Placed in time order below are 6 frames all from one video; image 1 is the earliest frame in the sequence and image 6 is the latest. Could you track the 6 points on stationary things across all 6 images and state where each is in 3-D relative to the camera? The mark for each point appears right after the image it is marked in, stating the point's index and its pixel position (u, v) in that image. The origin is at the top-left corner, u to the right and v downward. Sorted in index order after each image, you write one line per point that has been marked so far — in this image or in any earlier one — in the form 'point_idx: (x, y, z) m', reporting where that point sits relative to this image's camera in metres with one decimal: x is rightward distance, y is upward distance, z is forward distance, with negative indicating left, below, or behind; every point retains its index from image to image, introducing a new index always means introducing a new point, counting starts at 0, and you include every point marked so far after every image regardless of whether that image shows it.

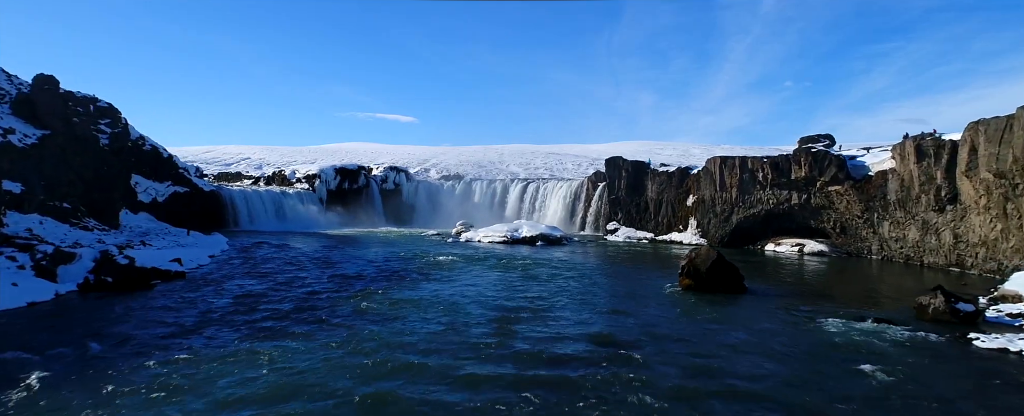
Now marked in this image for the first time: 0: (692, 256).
0: (+4.6, -1.2, +14.5) m
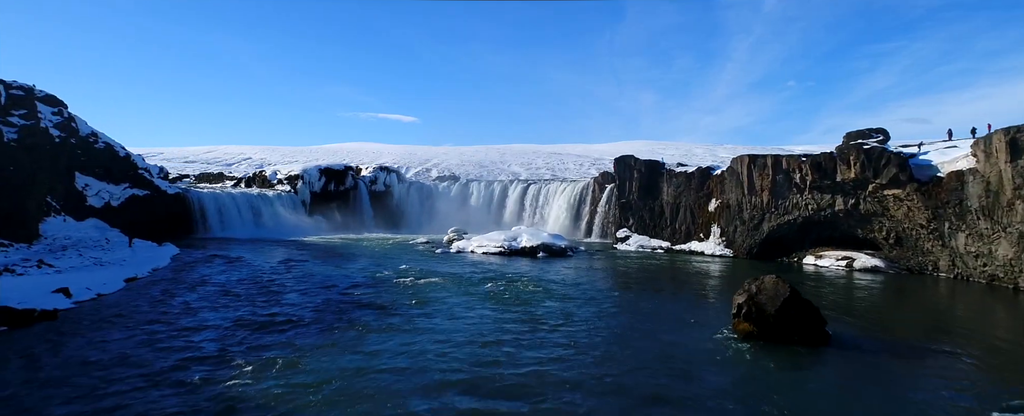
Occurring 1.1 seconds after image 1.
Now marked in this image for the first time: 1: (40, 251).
0: (+4.4, -1.5, +10.5) m
1: (-14.4, -1.3, +17.4) m
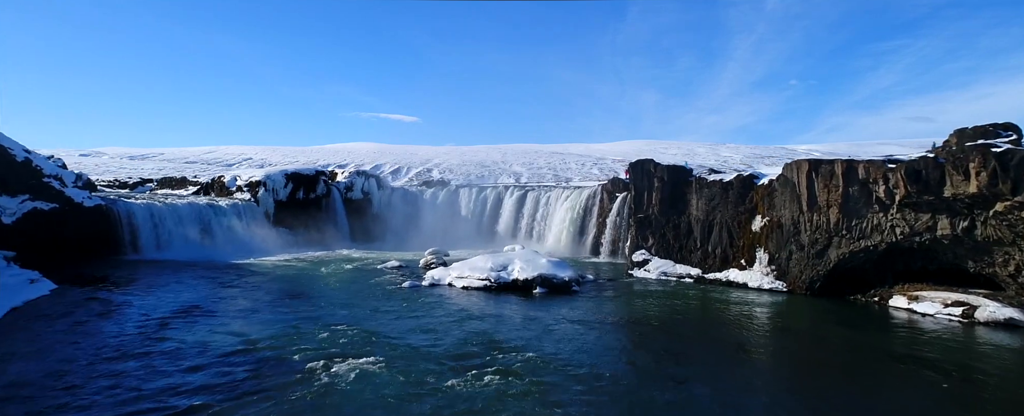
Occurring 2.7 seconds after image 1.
0: (+3.9, -2.3, +4.0) m
1: (-14.9, -2.2, +11.0) m
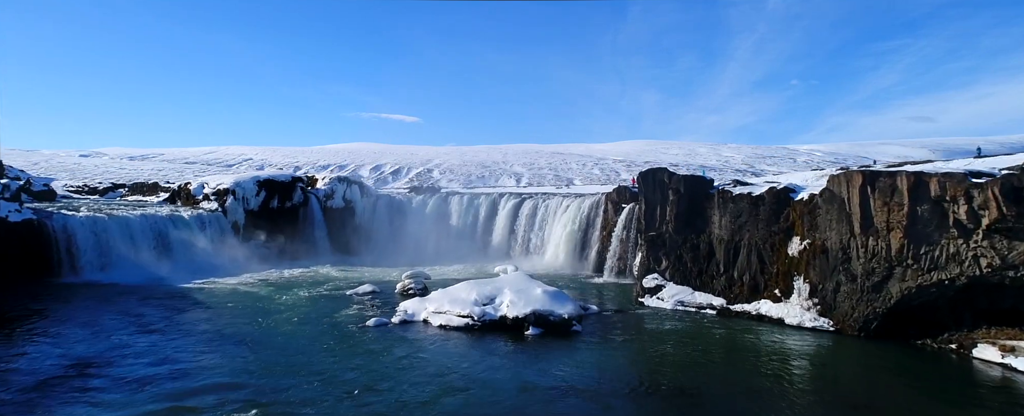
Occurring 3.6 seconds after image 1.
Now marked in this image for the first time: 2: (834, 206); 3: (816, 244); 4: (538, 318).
0: (+3.5, -3.0, +0.1) m
1: (-15.3, -2.8, +7.2) m
2: (+10.1, +0.1, +18.0) m
3: (+9.8, -1.2, +18.5) m
4: (+0.8, -3.5, +17.8) m
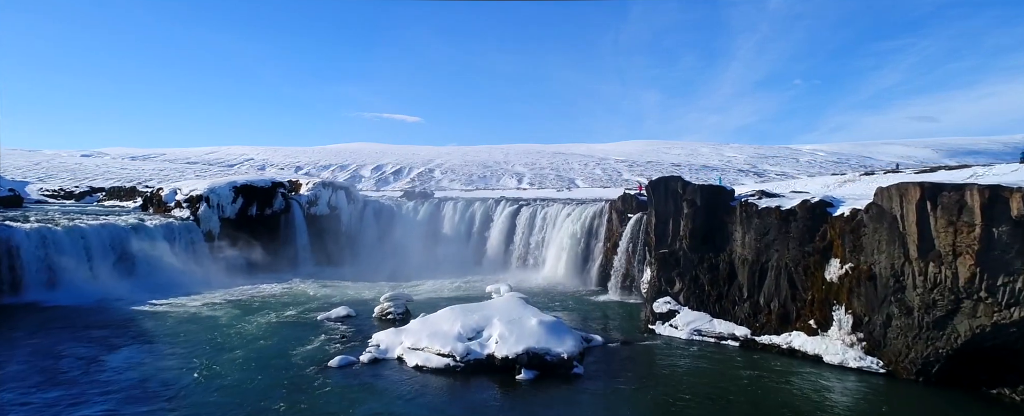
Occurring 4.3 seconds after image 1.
0: (+3.1, -3.5, -2.7) m
1: (-15.6, -3.4, +4.4) m
2: (+9.8, -0.4, +15.1) m
3: (+9.6, -1.7, +15.6) m
4: (+0.5, -4.0, +15.0) m
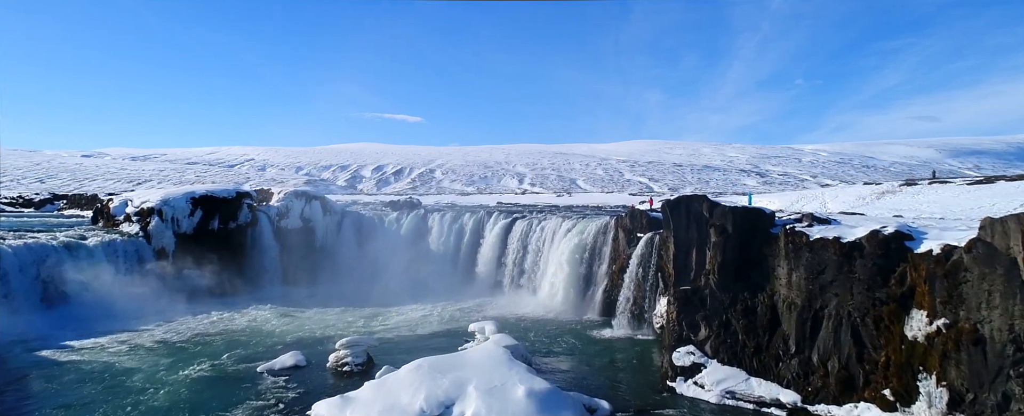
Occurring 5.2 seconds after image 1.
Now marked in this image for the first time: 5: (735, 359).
0: (+2.6, -4.3, -6.8) m
1: (-16.1, -4.1, +0.3) m
2: (+9.4, -1.2, +11.0) m
3: (+9.1, -2.4, +11.5) m
4: (+0.1, -4.7, +10.9) m
5: (+6.2, -4.1, +15.6) m
